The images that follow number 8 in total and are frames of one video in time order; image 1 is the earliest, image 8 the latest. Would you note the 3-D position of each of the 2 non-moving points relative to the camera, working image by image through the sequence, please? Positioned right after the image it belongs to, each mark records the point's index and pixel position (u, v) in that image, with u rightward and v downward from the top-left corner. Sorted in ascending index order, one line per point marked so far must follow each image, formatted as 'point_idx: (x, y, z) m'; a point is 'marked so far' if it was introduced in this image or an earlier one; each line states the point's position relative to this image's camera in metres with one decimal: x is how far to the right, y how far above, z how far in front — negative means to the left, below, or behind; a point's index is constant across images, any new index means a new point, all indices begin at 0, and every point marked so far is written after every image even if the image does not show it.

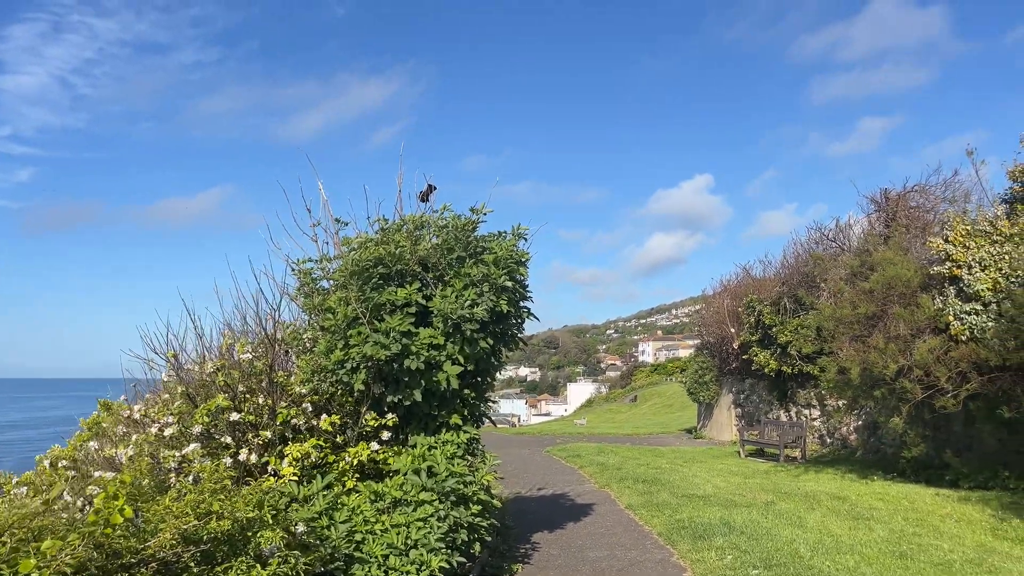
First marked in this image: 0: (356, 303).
0: (-1.3, -0.1, +5.5) m
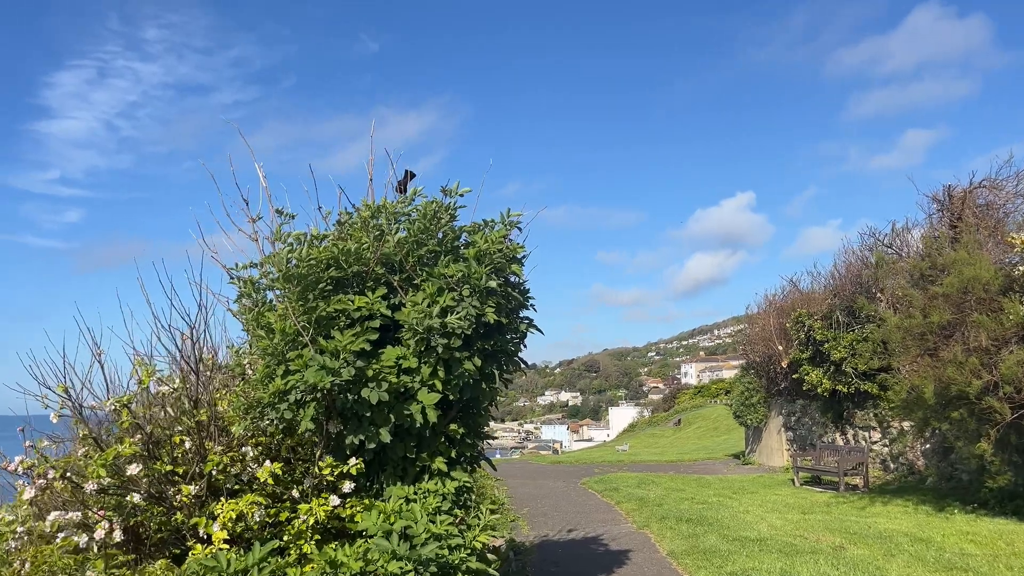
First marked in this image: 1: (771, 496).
0: (-1.4, -0.2, +4.2) m
1: (+7.3, -5.9, +19.2) m
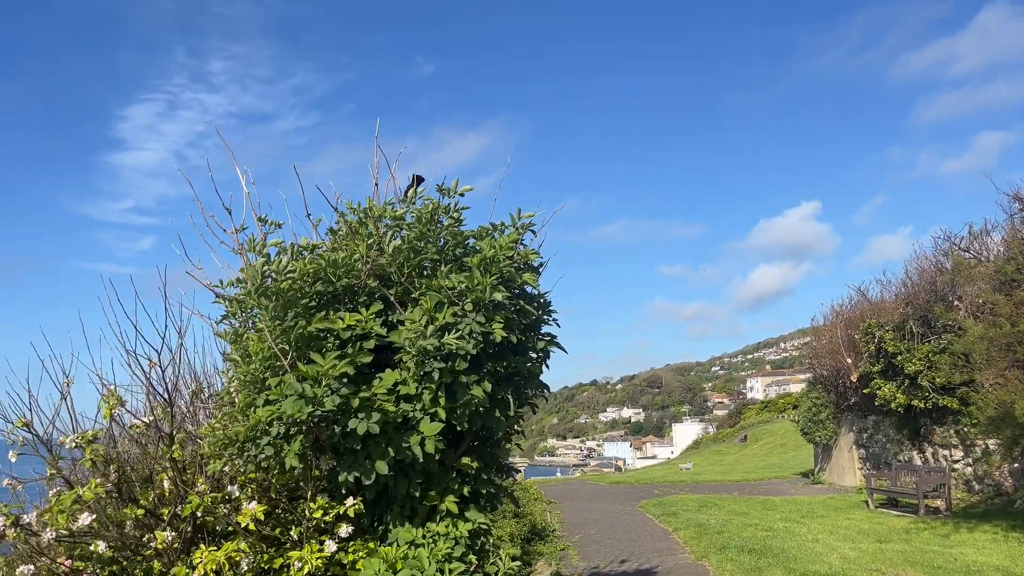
0: (-1.3, -0.3, +3.7) m
1: (+8.7, -6.1, +17.8) m
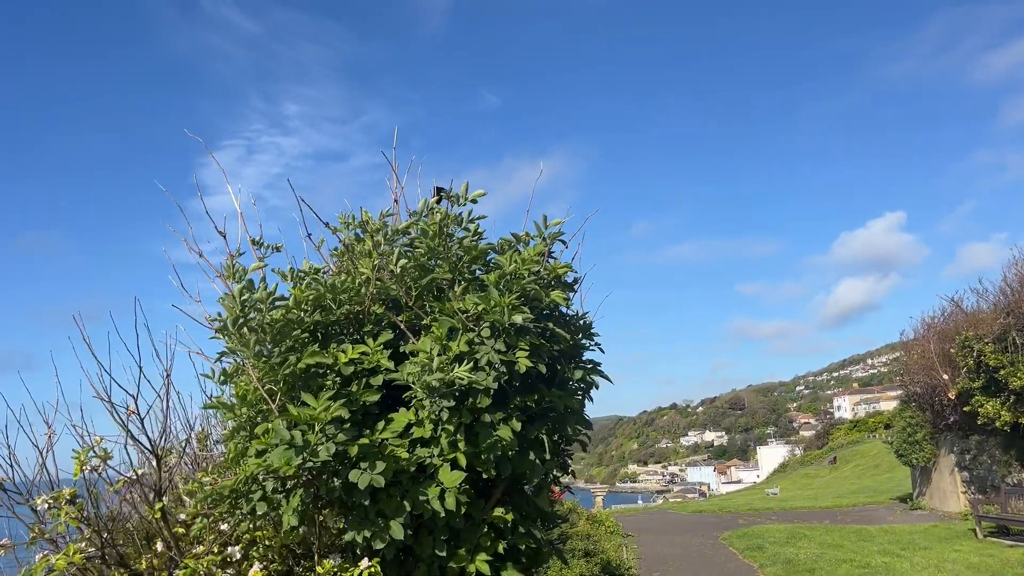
0: (-1.2, -0.4, +3.2) m
1: (+10.4, -6.3, +16.0) m
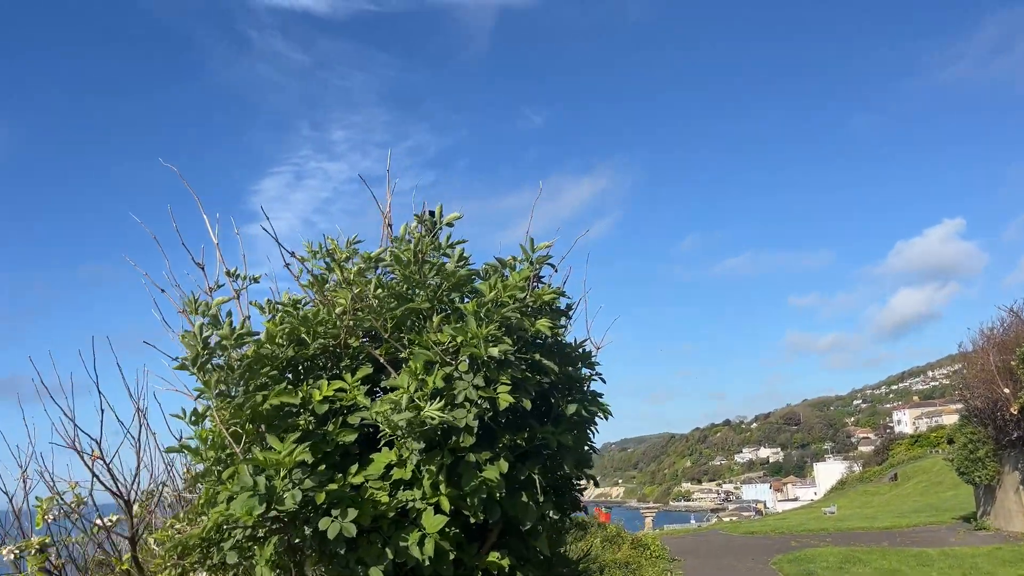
0: (-1.3, -0.6, +3.0) m
1: (+11.1, -6.6, +15.0) m
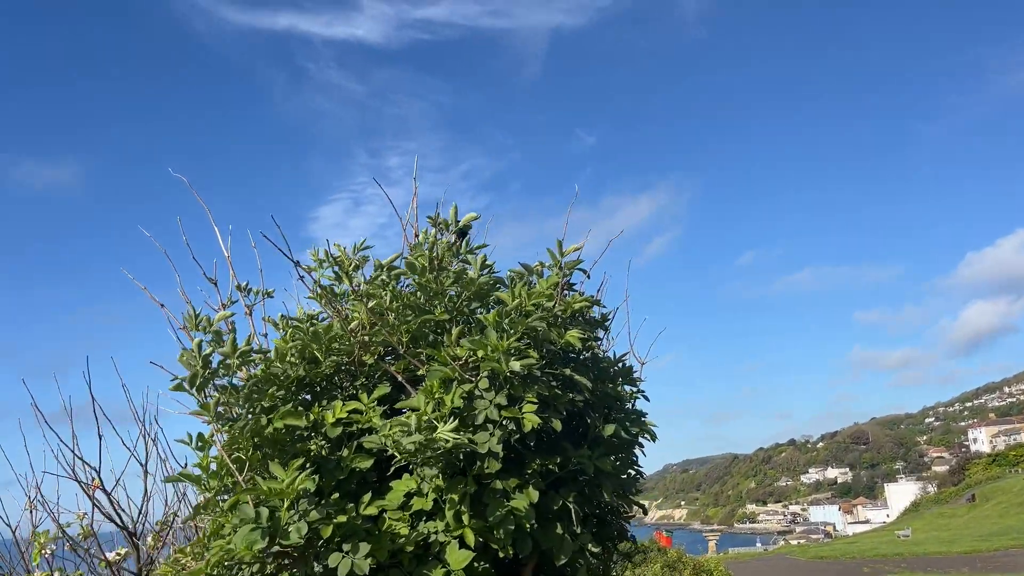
0: (-1.1, -0.6, +2.8) m
1: (+12.3, -6.7, +13.6) m
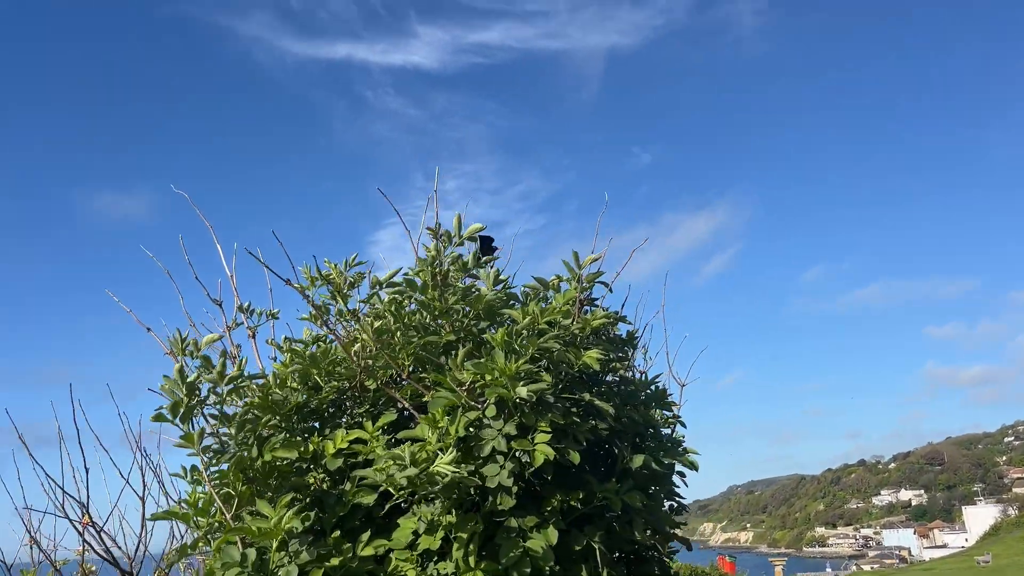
0: (-1.1, -0.7, +2.6) m
1: (+13.2, -6.8, +12.1) m
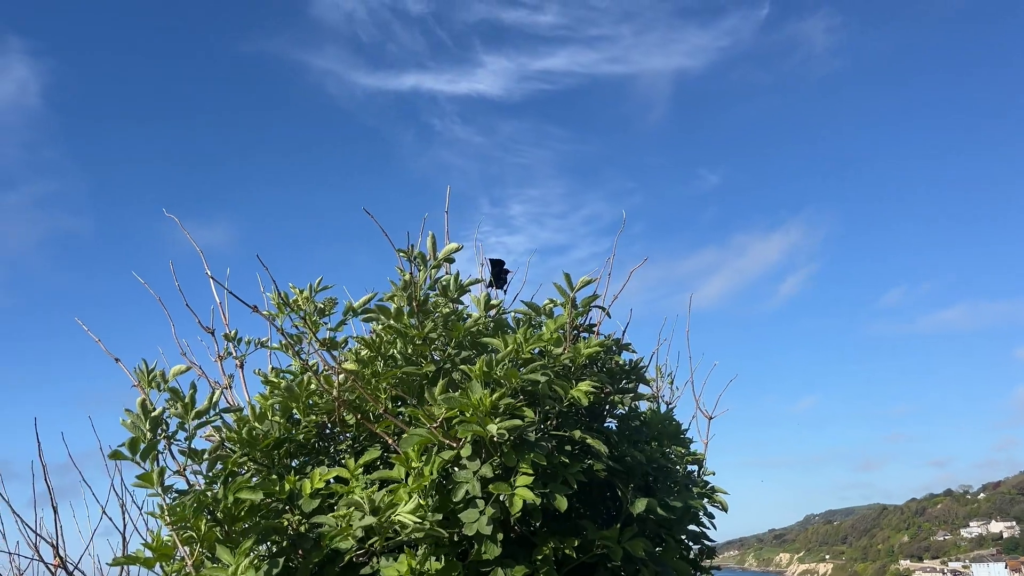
0: (-1.1, -0.8, +2.4) m
1: (+13.9, -7.1, +10.5) m
